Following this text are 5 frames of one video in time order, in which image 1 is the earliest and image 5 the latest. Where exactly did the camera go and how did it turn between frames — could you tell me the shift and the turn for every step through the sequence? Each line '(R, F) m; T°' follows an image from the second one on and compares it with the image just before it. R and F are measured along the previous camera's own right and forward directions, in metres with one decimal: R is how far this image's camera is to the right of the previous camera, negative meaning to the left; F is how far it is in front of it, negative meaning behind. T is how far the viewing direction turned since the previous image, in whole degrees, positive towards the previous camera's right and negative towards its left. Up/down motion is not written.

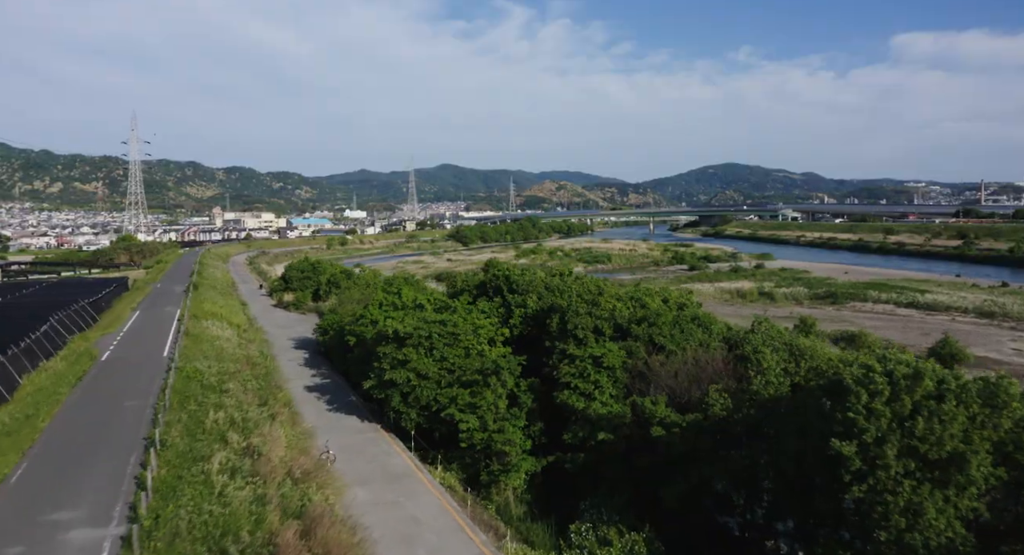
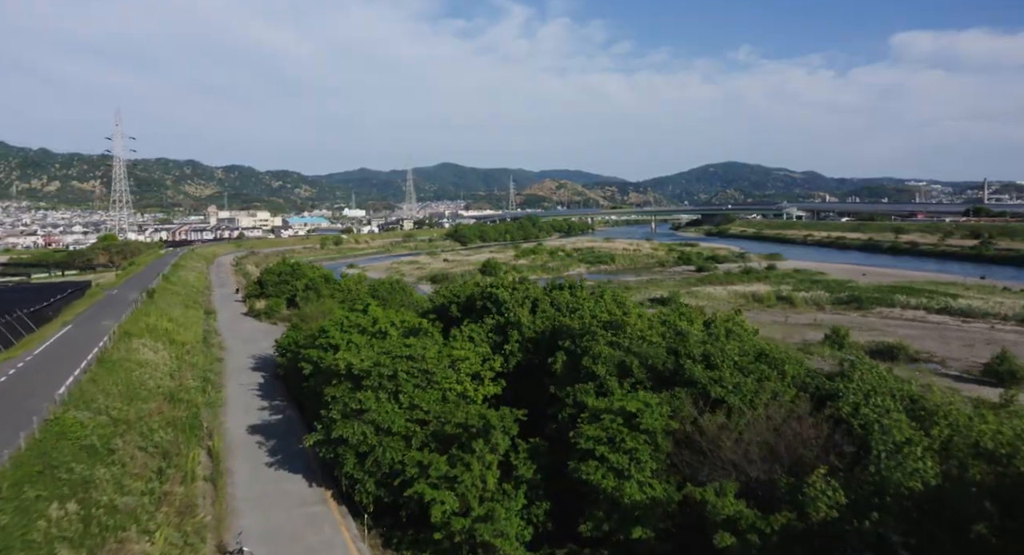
(+0.1, +2.8) m; 0°
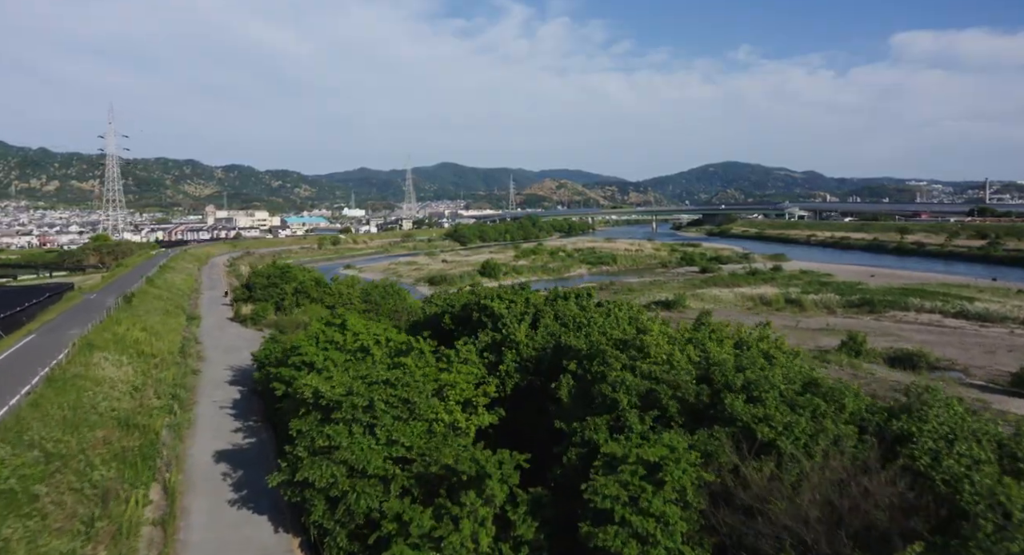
(0.0, +1.2) m; 0°
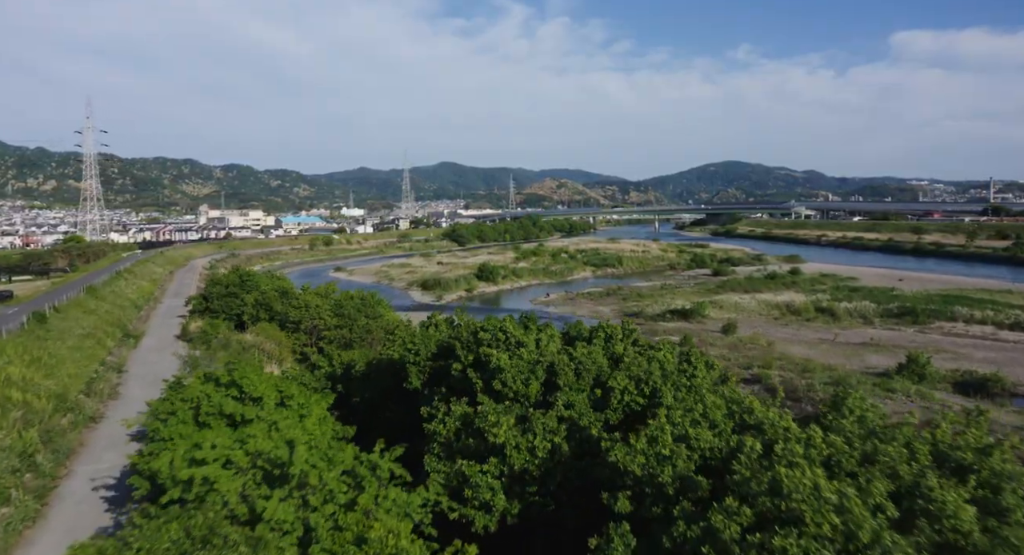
(0.0, +3.6) m; 0°
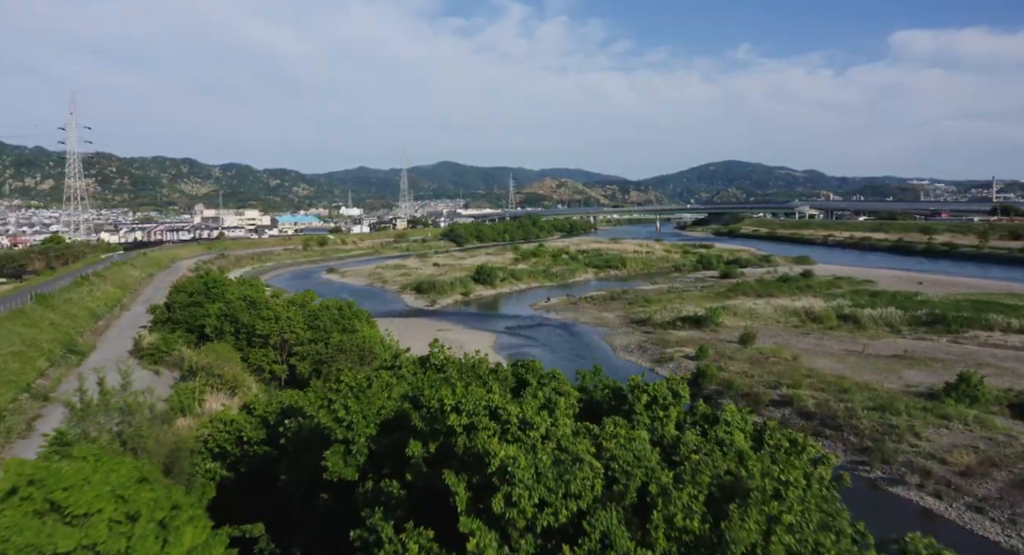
(+0.1, +2.3) m; 0°
